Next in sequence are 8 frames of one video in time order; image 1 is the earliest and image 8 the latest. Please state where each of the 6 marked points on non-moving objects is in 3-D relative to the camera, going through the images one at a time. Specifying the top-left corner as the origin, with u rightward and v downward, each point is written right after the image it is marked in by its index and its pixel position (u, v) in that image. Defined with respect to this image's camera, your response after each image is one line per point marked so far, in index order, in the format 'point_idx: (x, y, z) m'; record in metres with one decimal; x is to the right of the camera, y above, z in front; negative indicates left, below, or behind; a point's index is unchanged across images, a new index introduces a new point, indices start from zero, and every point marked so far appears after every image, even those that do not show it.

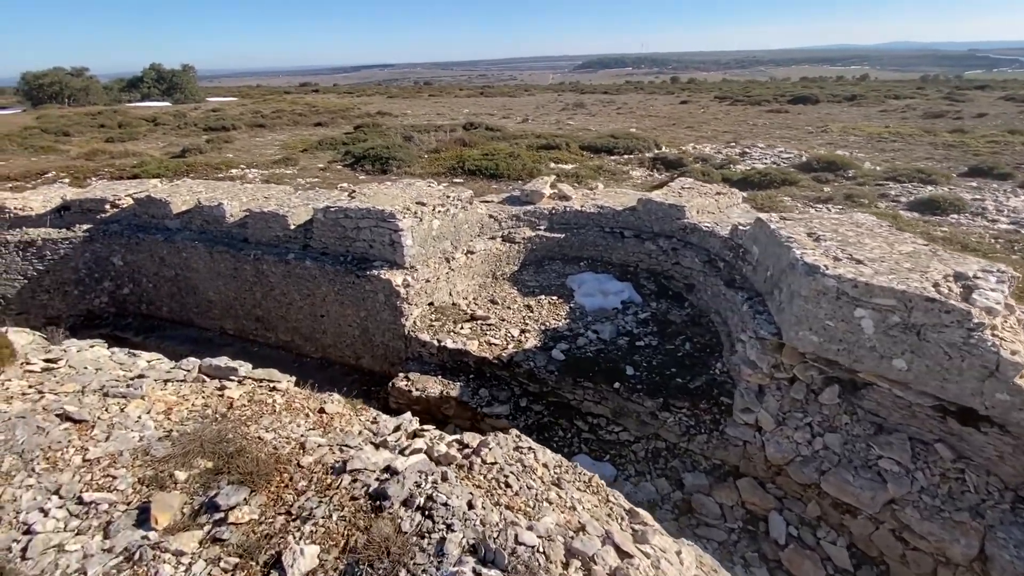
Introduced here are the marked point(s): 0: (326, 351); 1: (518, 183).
0: (-3.2, -1.1, +8.3) m
1: (+0.1, +2.6, +12.0) m
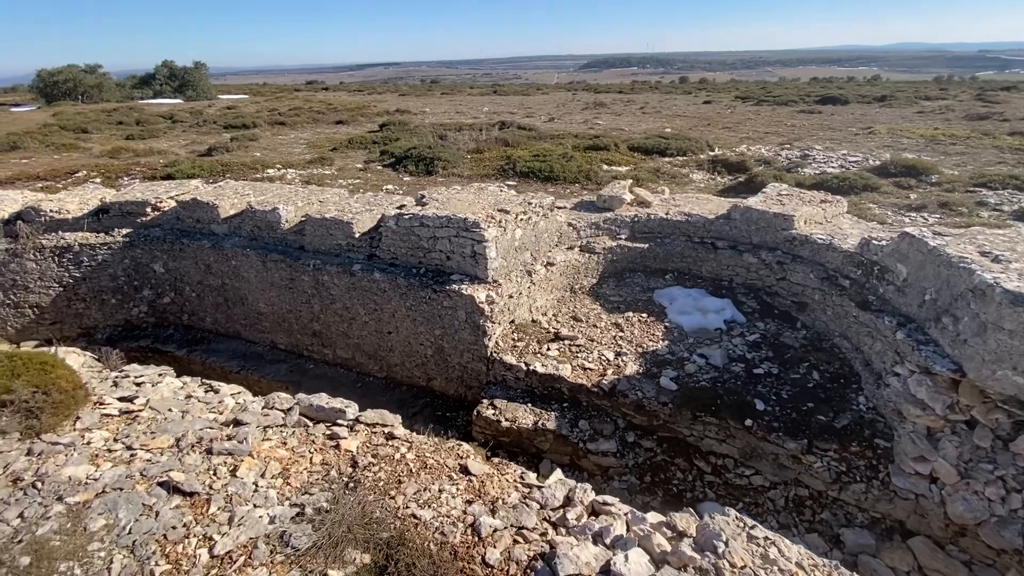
0: (-1.9, -1.3, +7.6) m
1: (+1.5, +2.4, +11.3) m
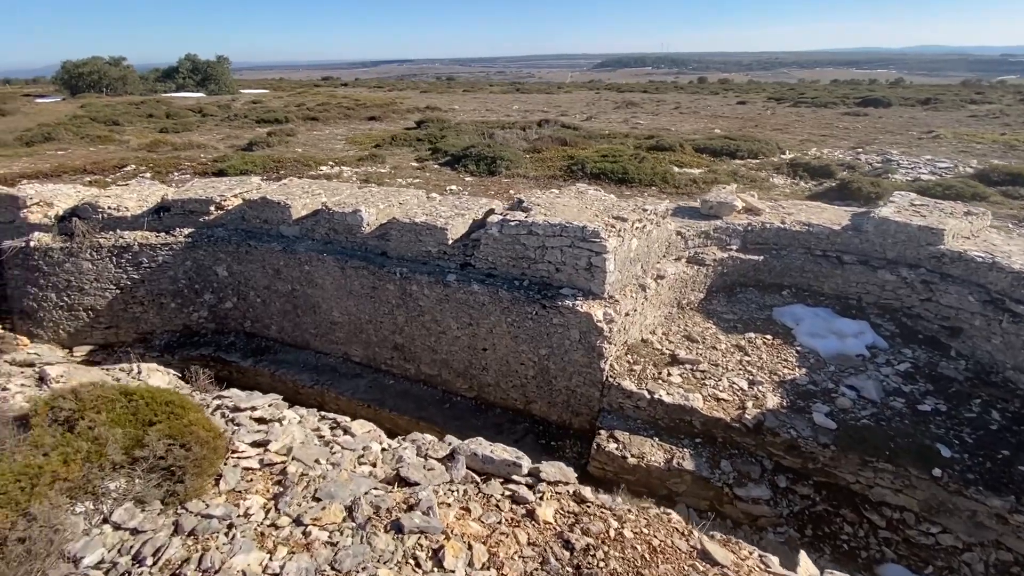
0: (-0.4, -1.5, +6.9) m
1: (+3.1, +2.2, +10.5) m
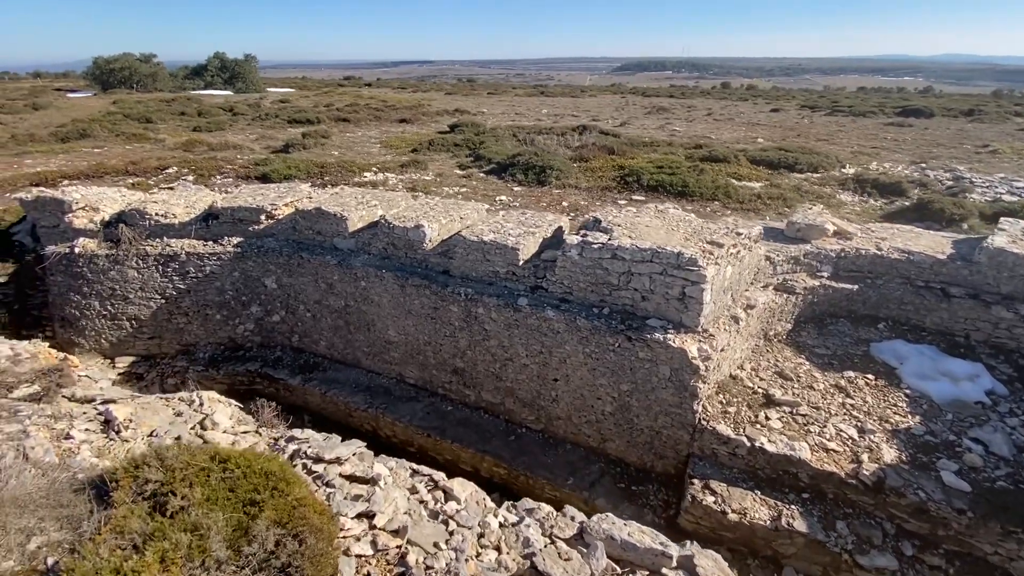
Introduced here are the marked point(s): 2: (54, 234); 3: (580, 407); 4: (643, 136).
0: (+0.5, -1.8, +6.4) m
1: (+4.3, +1.7, +10.0) m
2: (-7.6, +0.9, +8.0) m
3: (+0.9, -1.5, +6.1) m
4: (+5.2, +6.0, +19.1) m
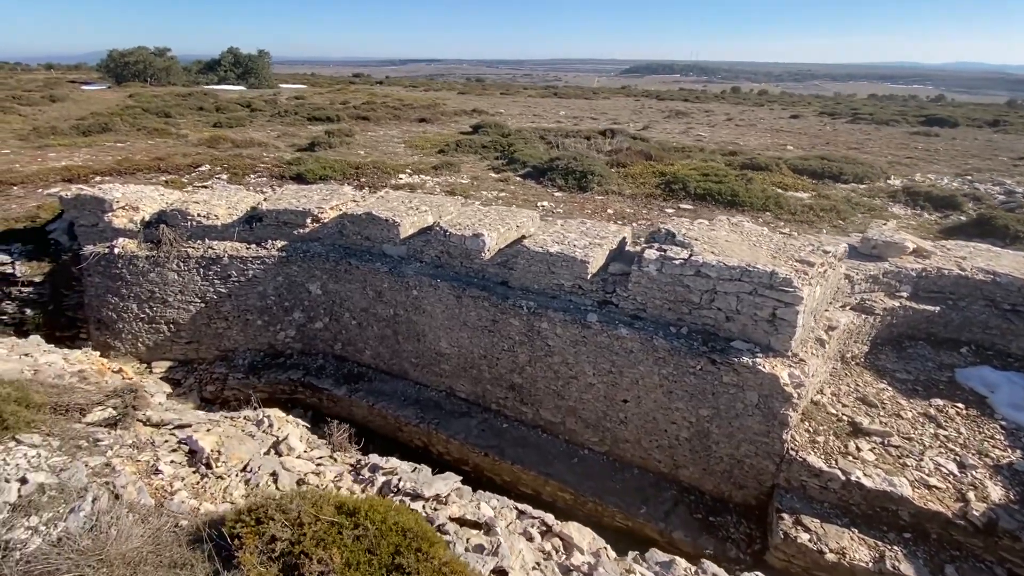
0: (+1.3, -2.0, +6.1) m
1: (+5.2, +1.4, +9.6) m
2: (-6.7, +0.9, +7.7) m
3: (+1.7, -1.7, +5.8) m
4: (+6.3, +5.7, +18.8) m
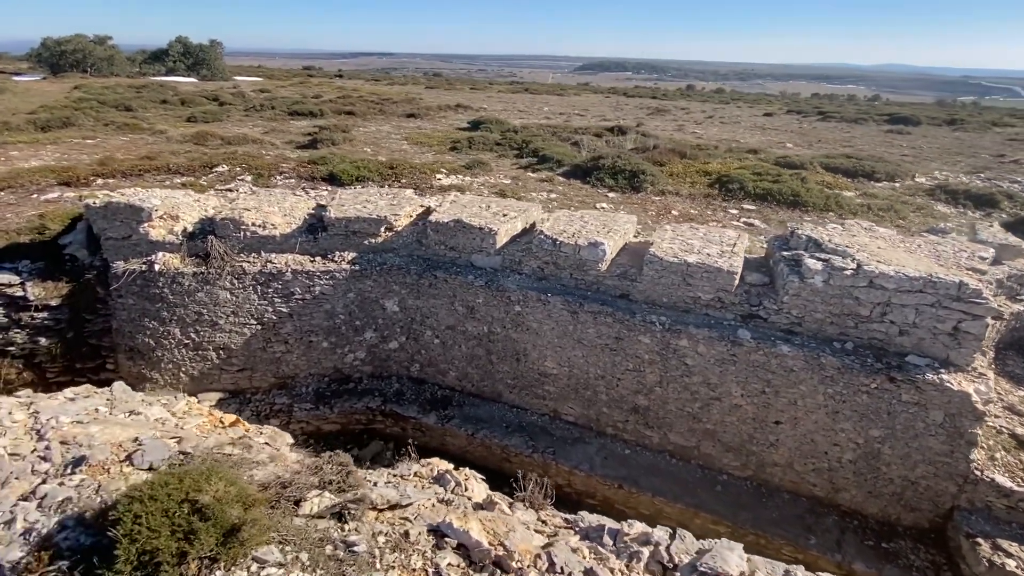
0: (+2.9, -2.1, +5.6) m
1: (+6.4, +1.4, +9.5) m
2: (-5.3, +0.6, +6.6) m
3: (+3.3, -1.8, +5.4) m
4: (+6.6, +5.8, +18.7) m
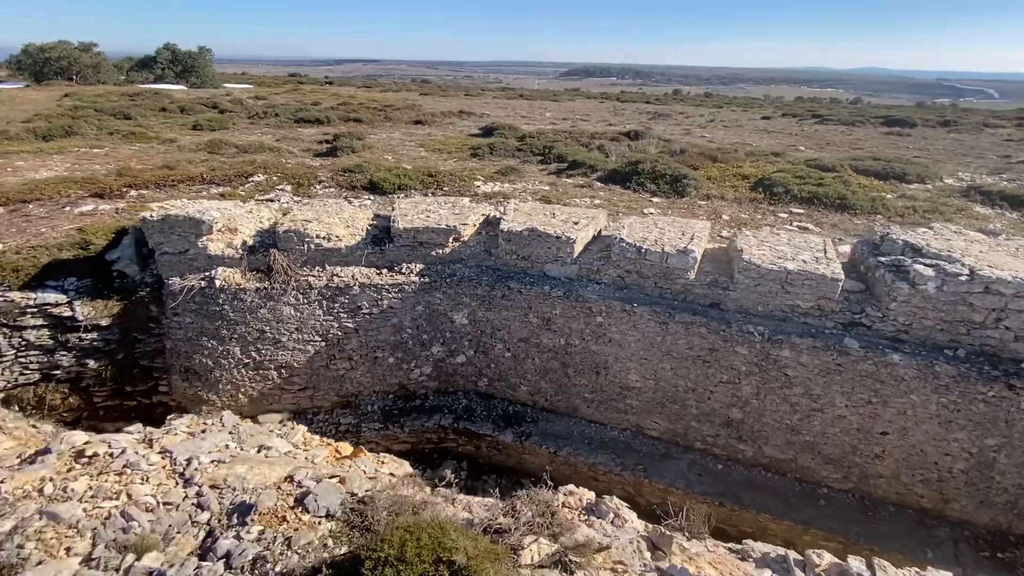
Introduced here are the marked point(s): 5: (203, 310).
0: (+4.0, -2.2, +5.5) m
1: (+7.3, +1.4, +9.4) m
2: (-4.3, +0.3, +6.2) m
3: (+4.4, -1.9, +5.2) m
4: (+7.2, +5.6, +18.7) m
5: (-4.0, -0.3, +6.2) m
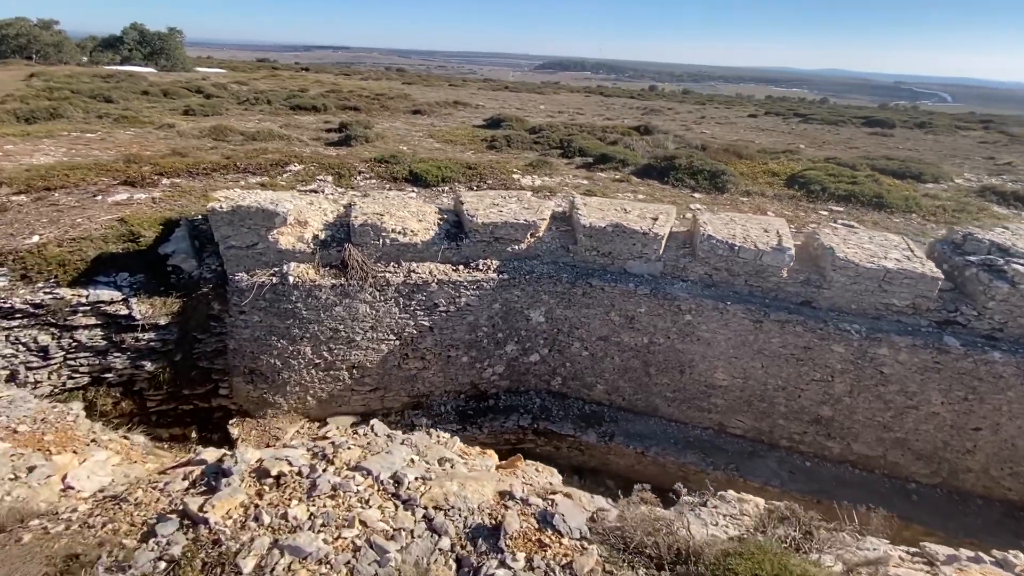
0: (+5.1, -2.2, +5.6) m
1: (+8.2, +1.4, +9.7) m
2: (-3.2, +0.4, +5.8) m
3: (+5.5, -1.9, +5.4) m
4: (+7.6, +5.8, +18.8) m
5: (-2.9, -0.2, +5.8) m
